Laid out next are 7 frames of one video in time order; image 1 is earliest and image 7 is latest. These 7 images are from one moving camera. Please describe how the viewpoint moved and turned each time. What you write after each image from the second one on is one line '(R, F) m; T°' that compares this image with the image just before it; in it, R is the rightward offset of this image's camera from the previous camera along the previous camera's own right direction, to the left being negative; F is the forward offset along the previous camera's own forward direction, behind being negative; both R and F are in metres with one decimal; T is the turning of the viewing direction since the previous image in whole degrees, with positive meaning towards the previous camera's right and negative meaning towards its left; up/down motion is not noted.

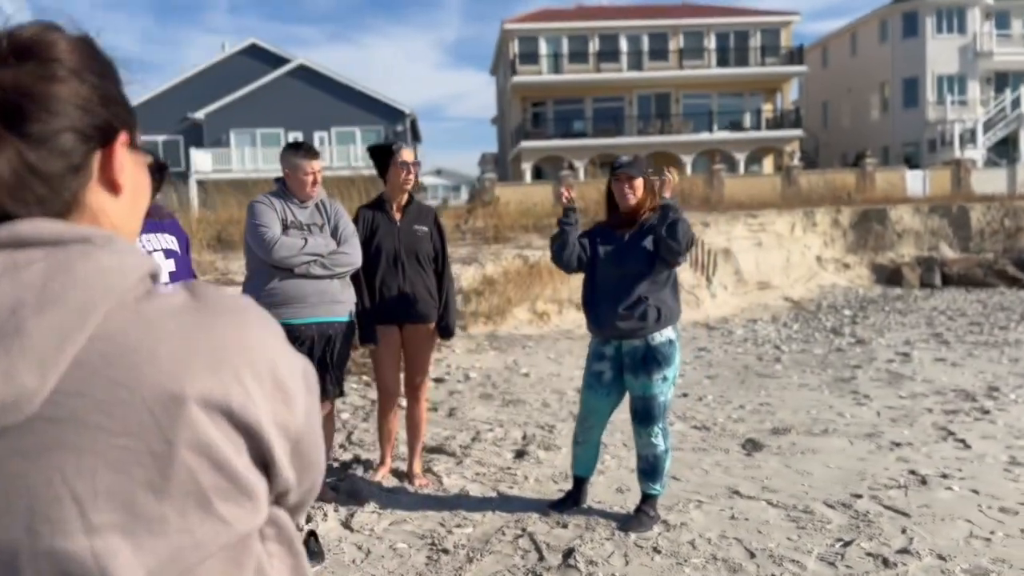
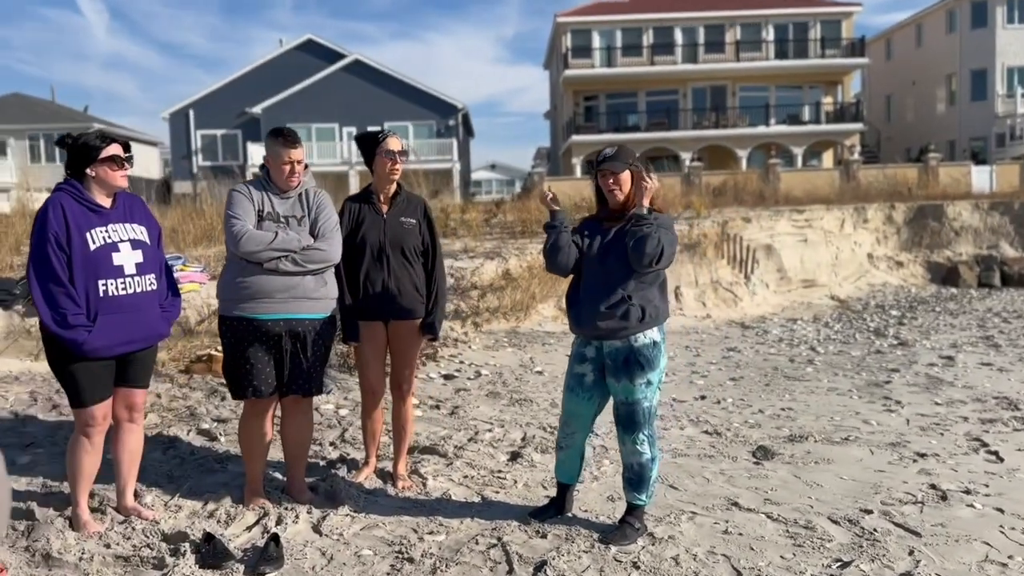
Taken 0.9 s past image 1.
(+0.4, +0.2) m; -4°
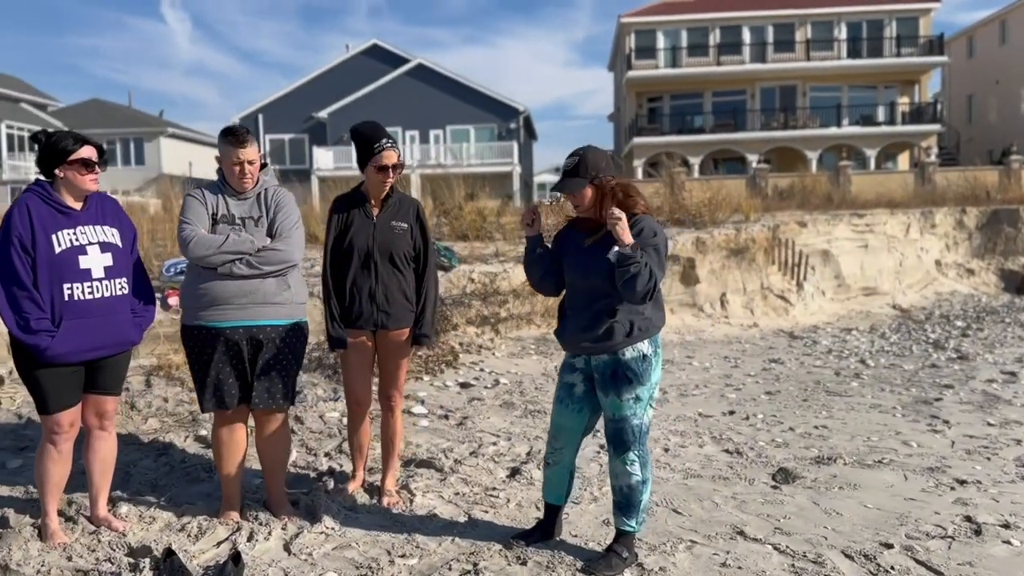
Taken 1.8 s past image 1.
(+0.4, +0.3) m; -4°
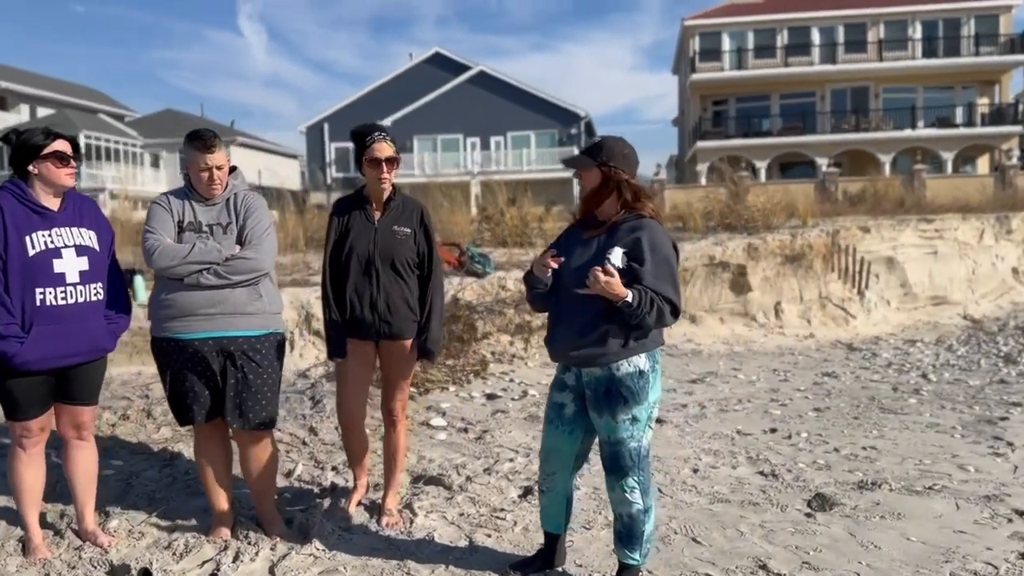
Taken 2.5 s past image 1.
(+0.3, +0.3) m; -4°
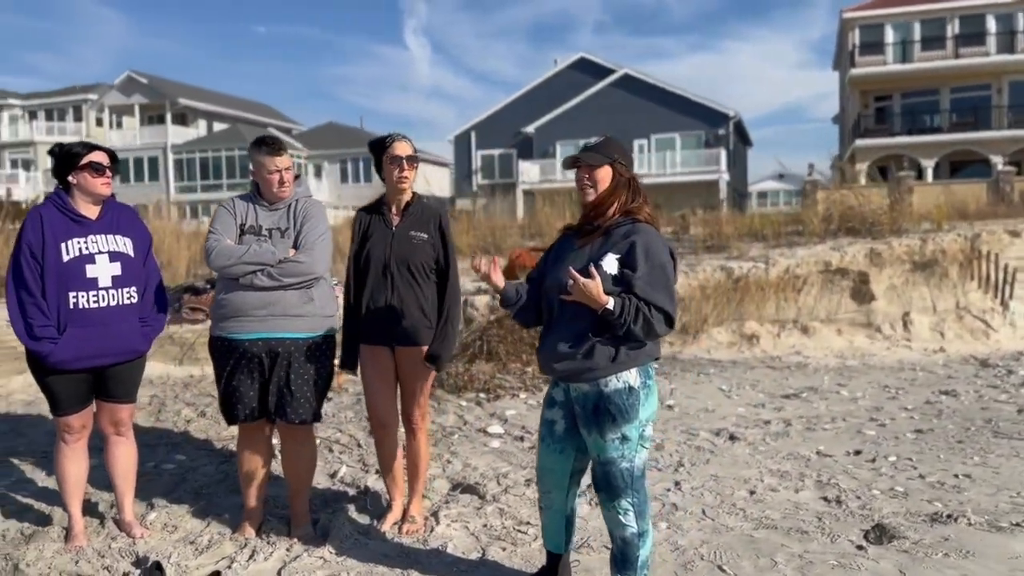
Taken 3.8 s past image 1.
(+0.6, +0.2) m; -10°
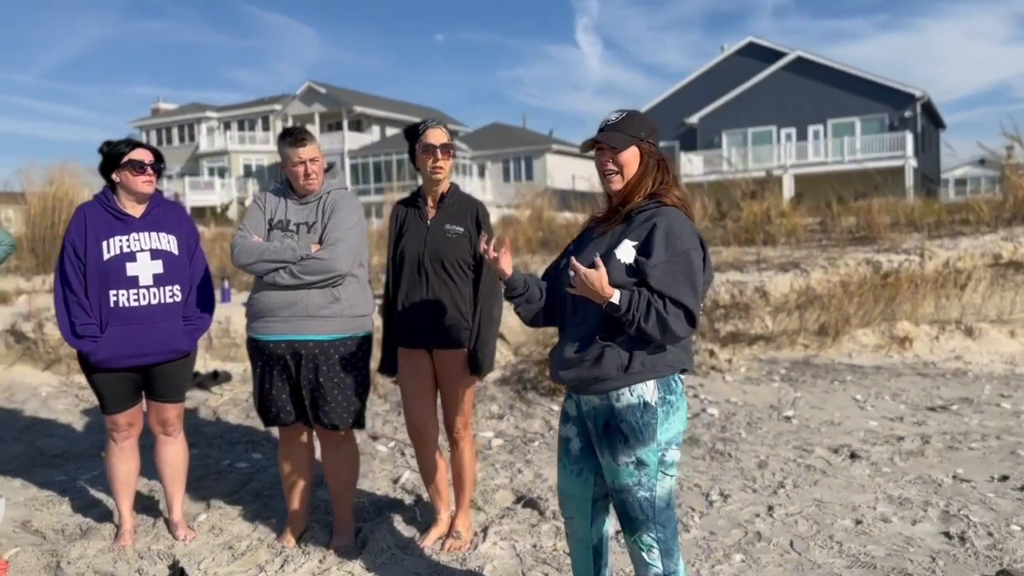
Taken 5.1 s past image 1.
(+0.5, +0.4) m; -11°
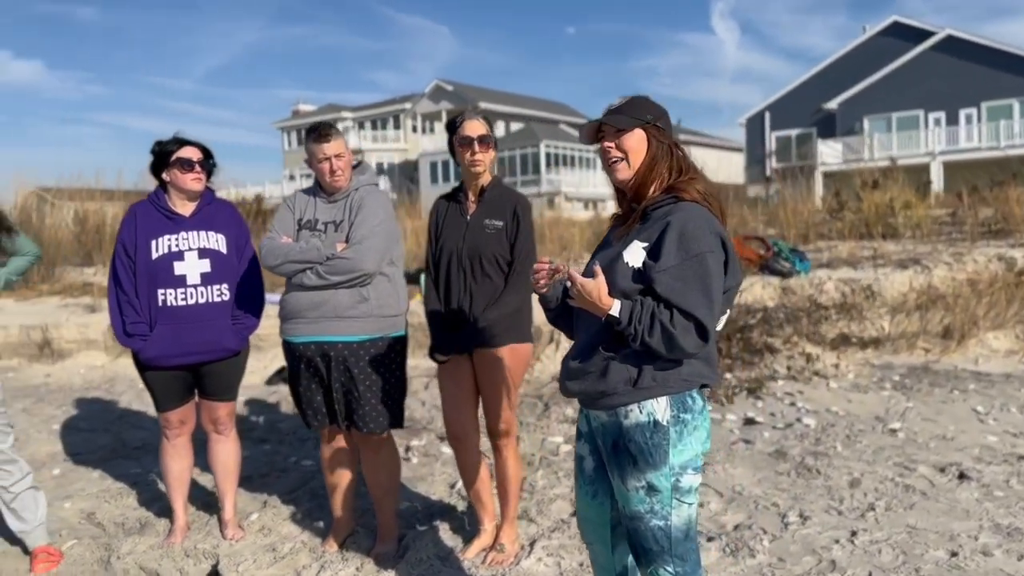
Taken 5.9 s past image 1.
(+0.4, +0.3) m; -9°
